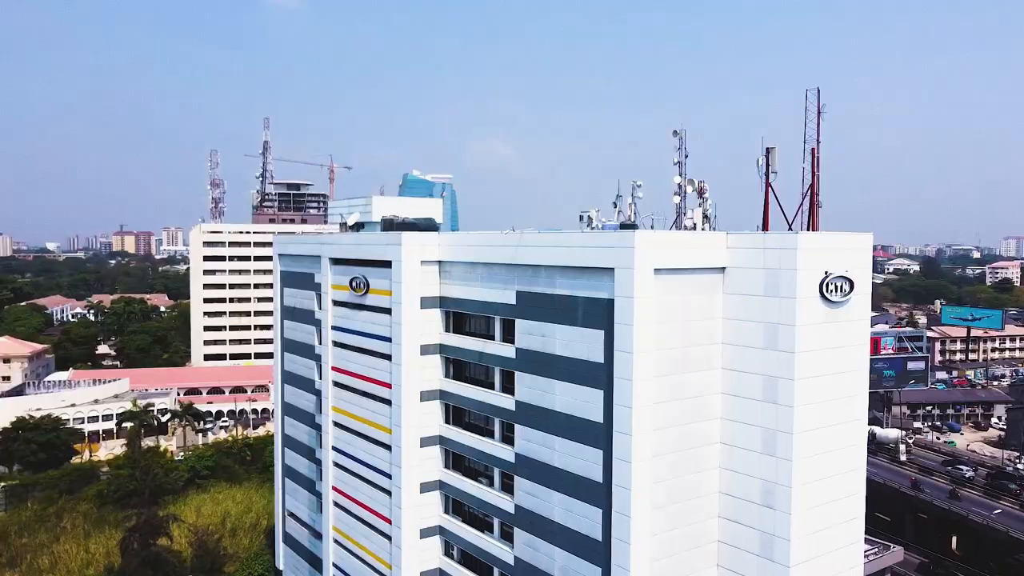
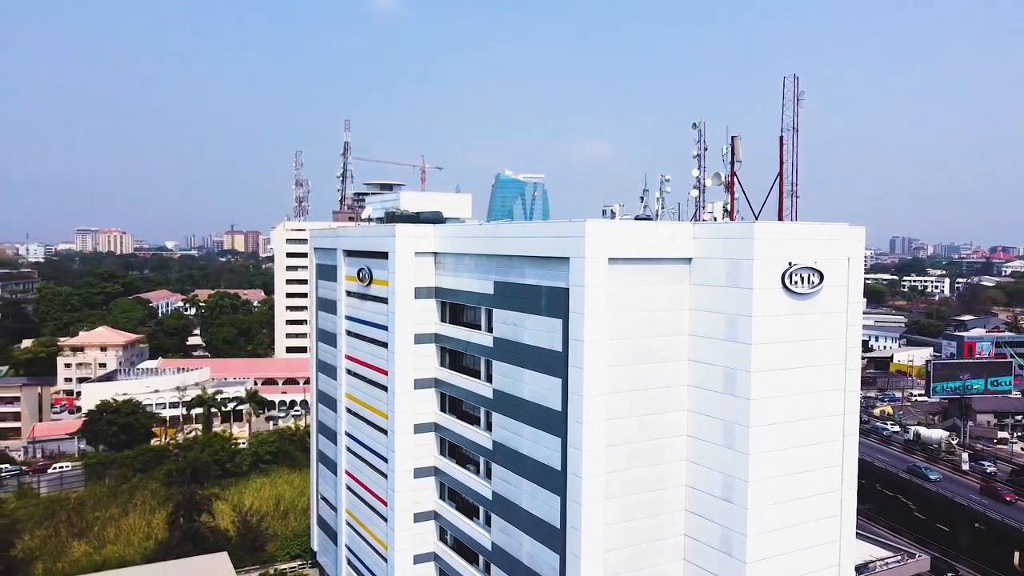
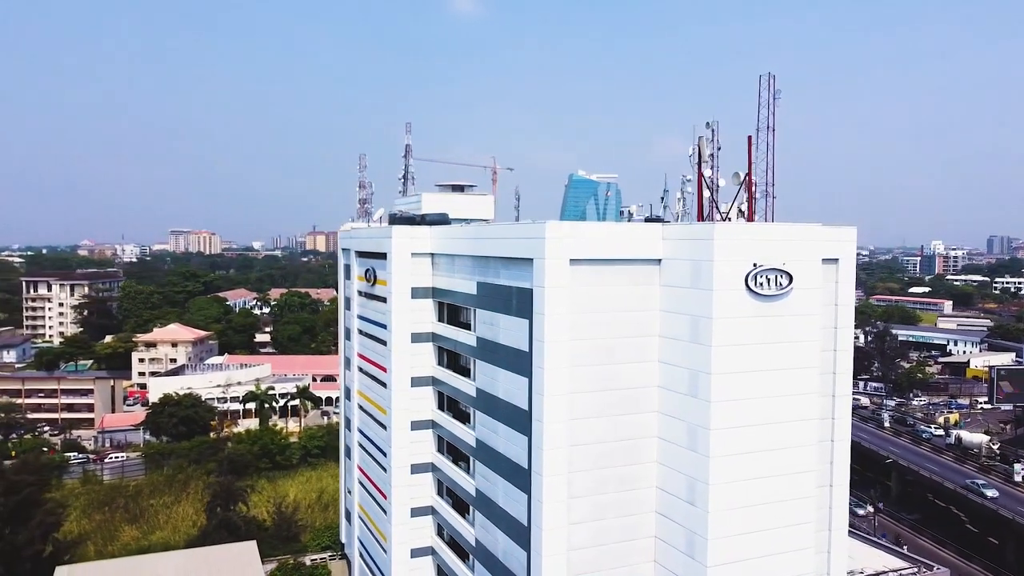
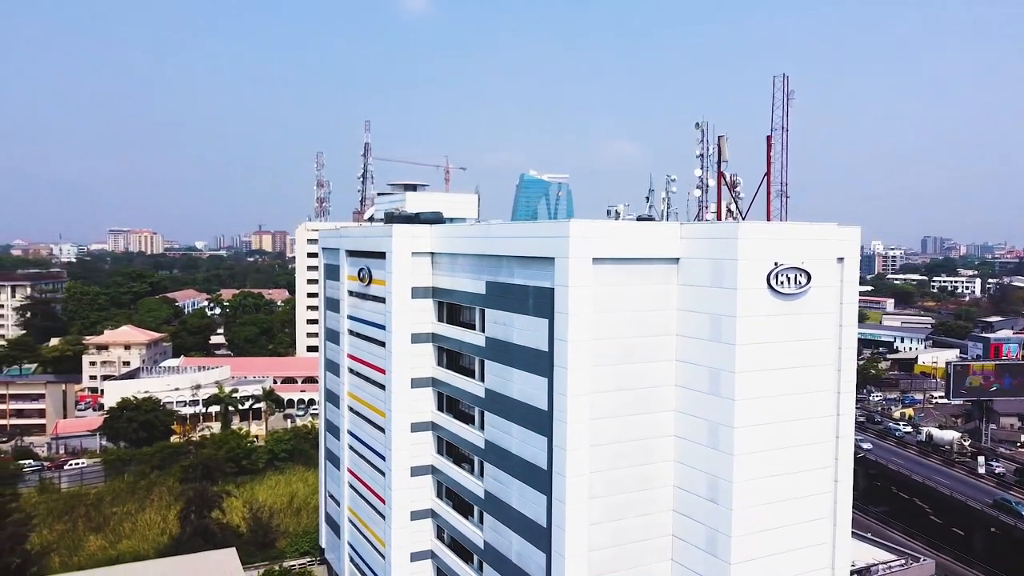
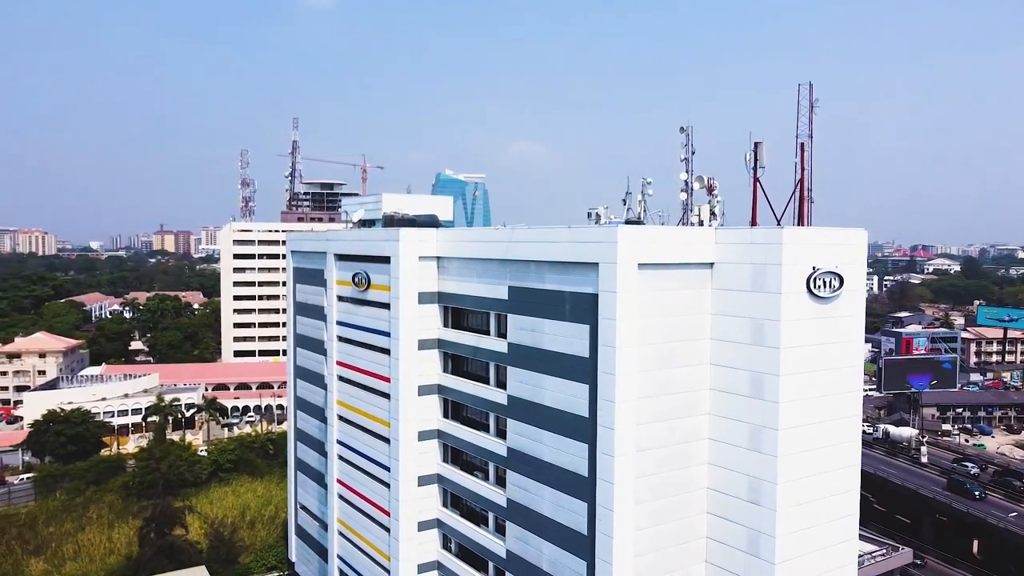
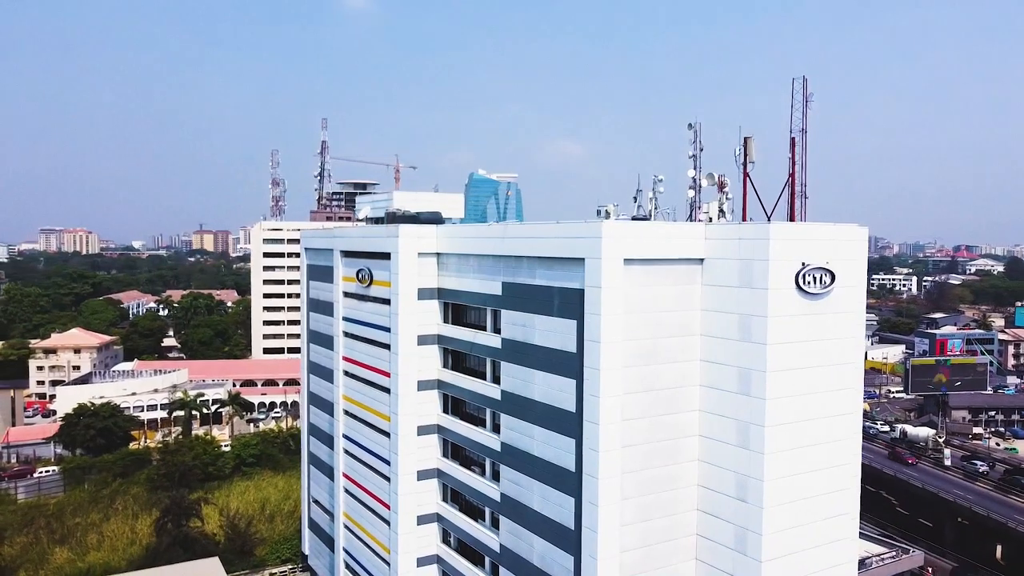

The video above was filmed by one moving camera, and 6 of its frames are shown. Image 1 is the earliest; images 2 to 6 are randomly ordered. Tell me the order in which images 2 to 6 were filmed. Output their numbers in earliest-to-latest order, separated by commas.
5, 6, 2, 4, 3
